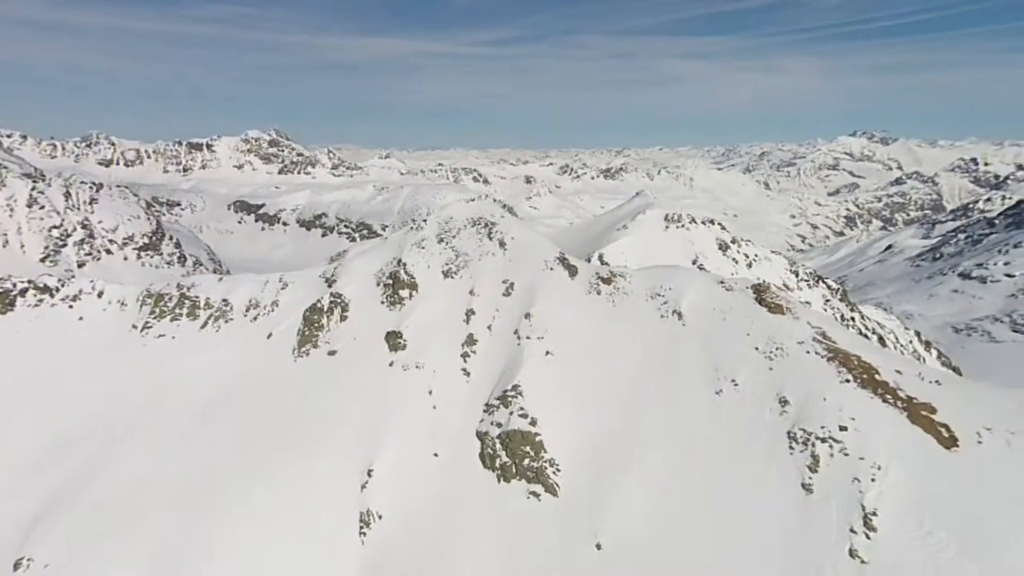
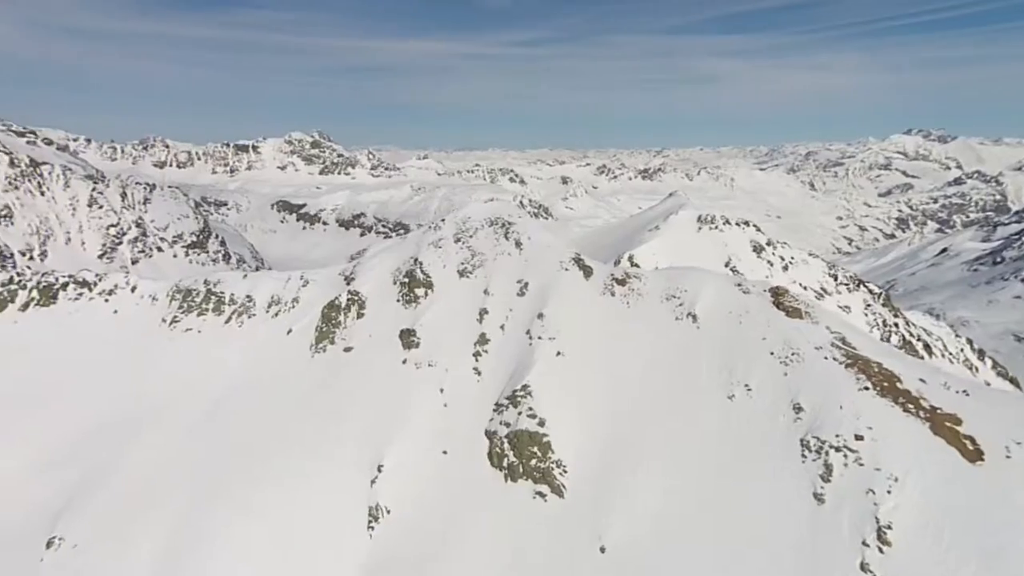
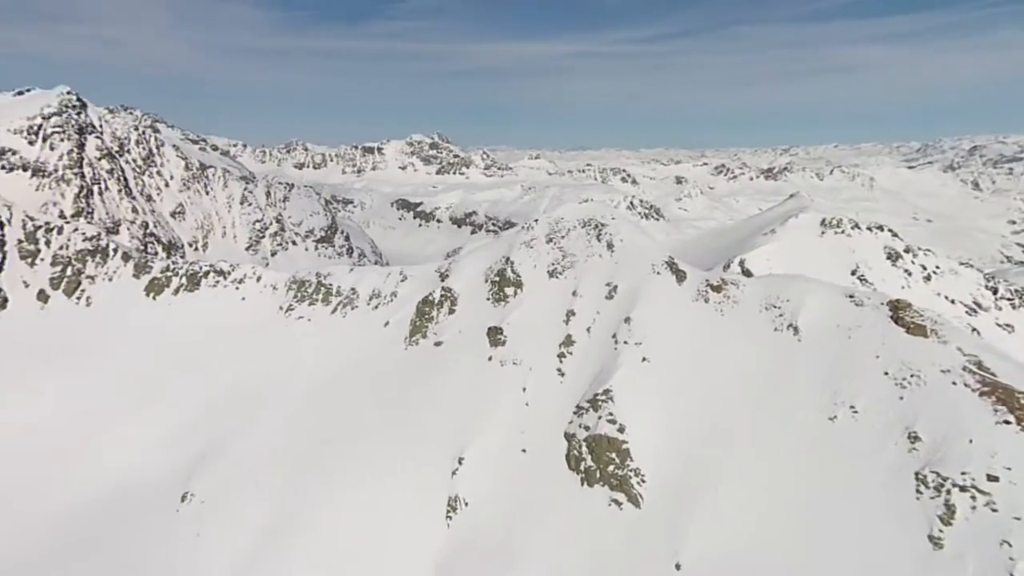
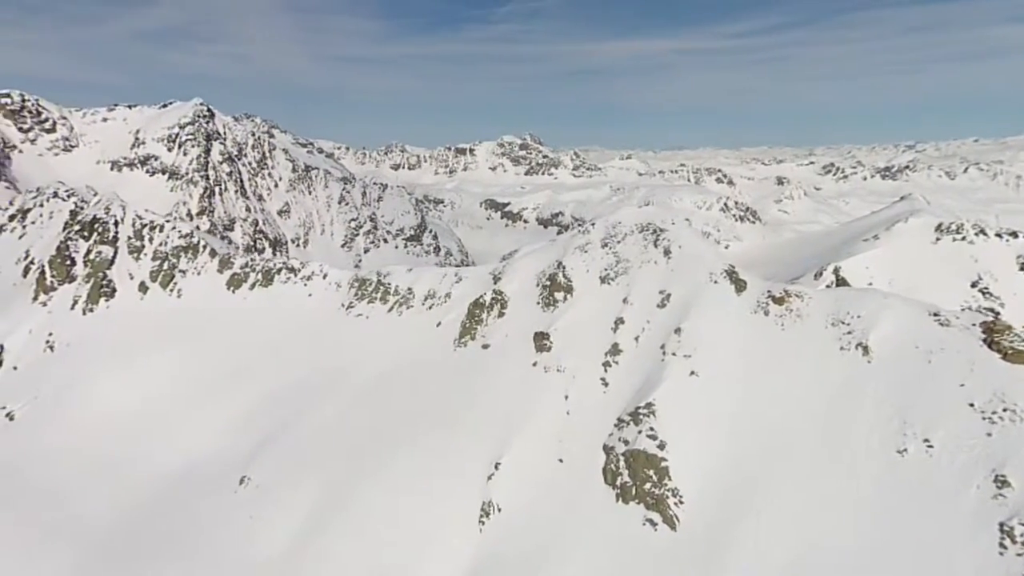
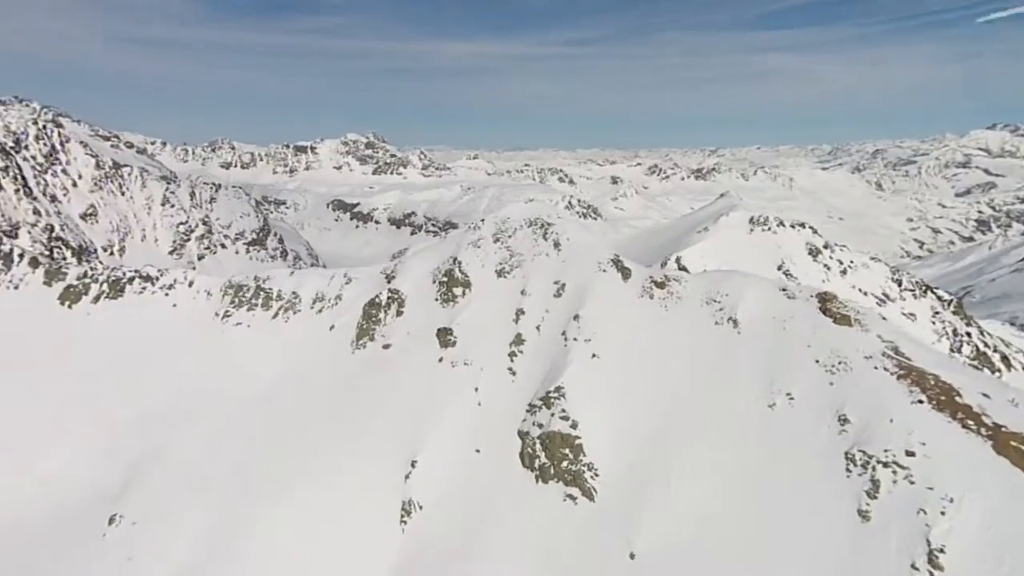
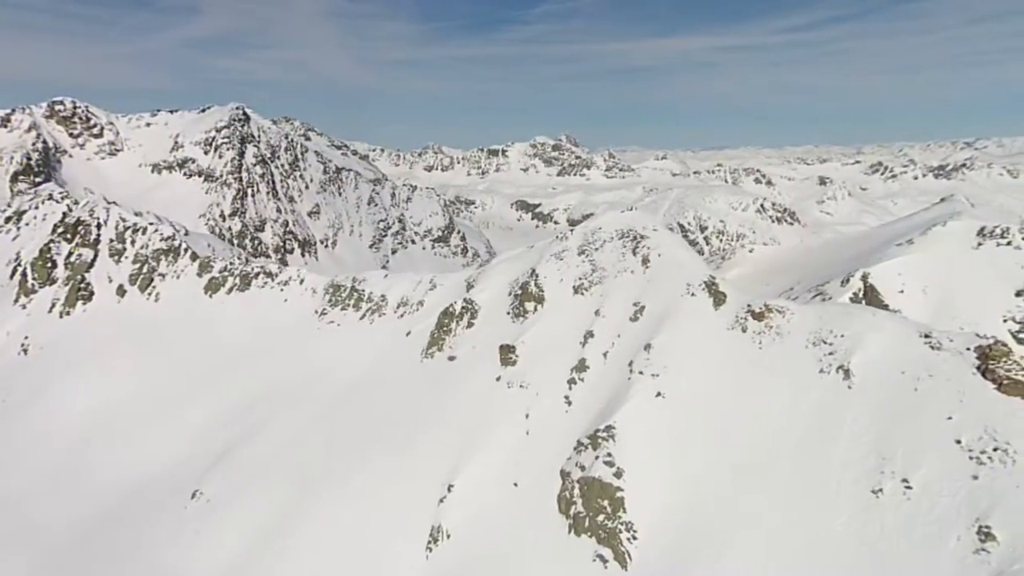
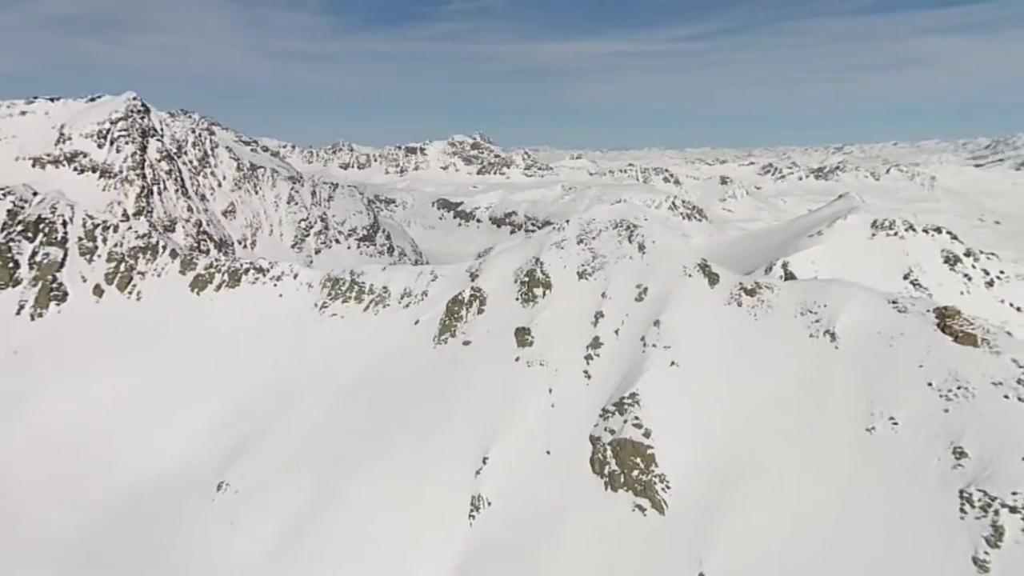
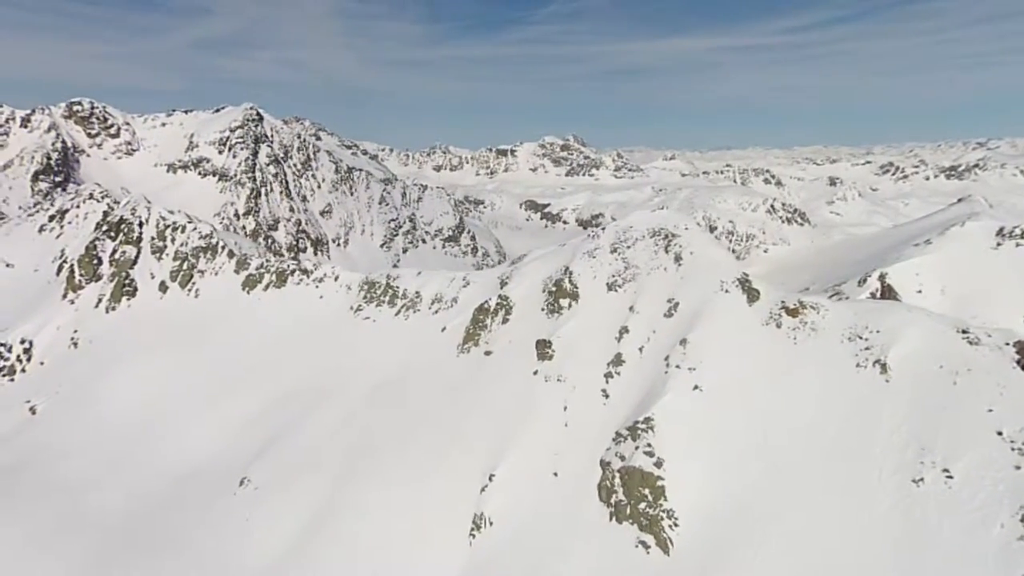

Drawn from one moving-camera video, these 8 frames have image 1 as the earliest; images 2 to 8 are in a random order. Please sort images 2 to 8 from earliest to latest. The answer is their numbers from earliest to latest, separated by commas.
2, 5, 3, 7, 4, 8, 6
